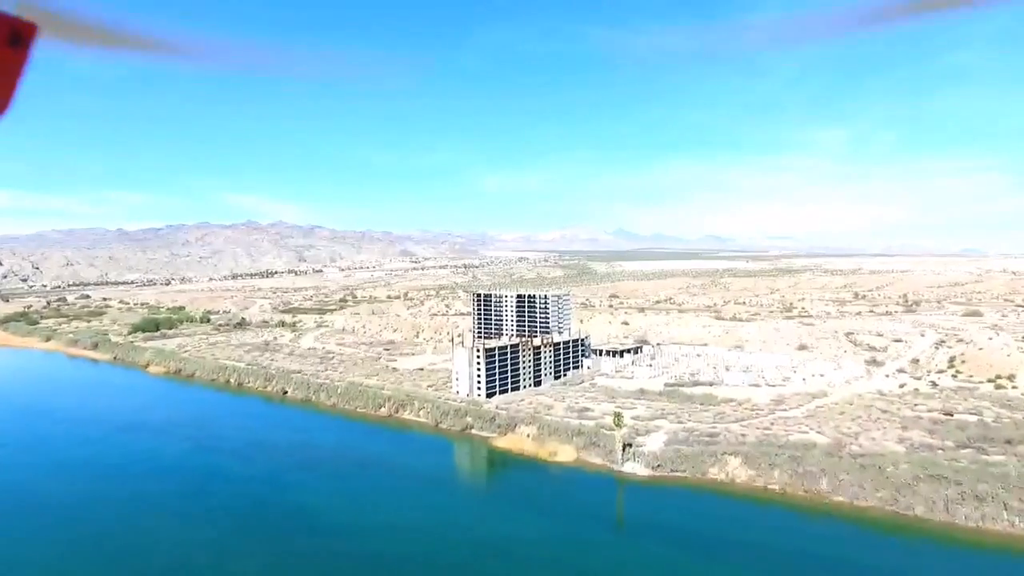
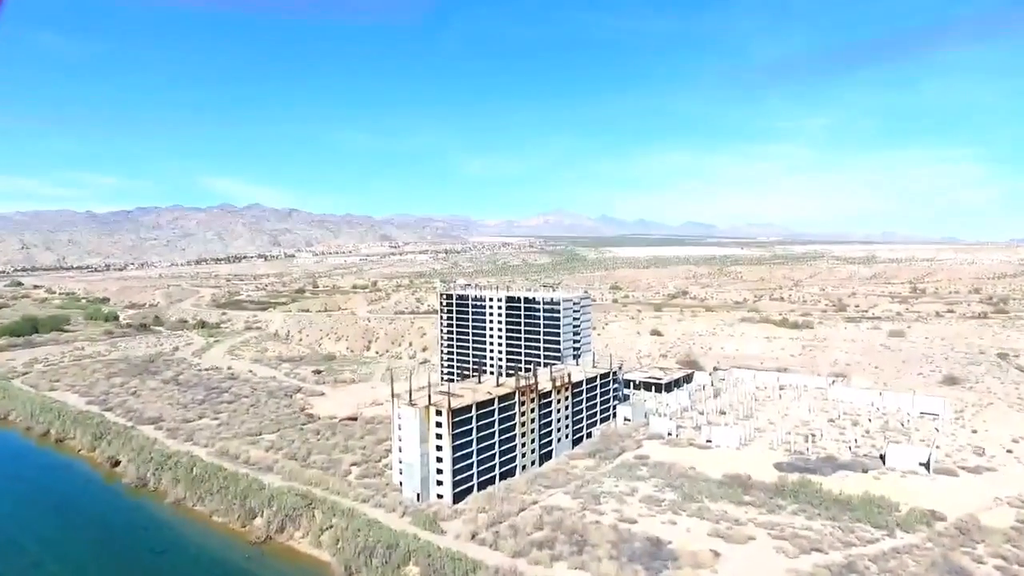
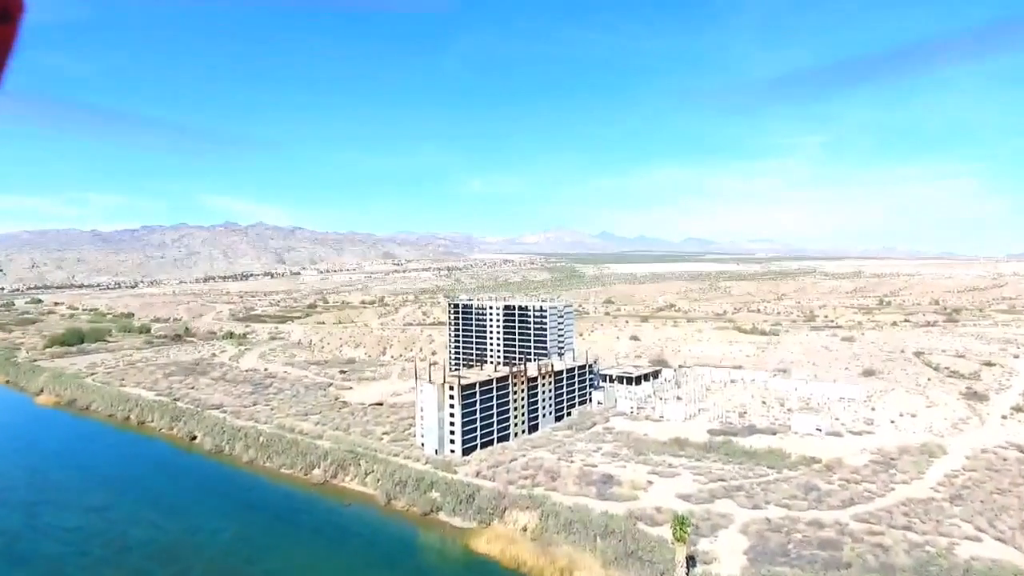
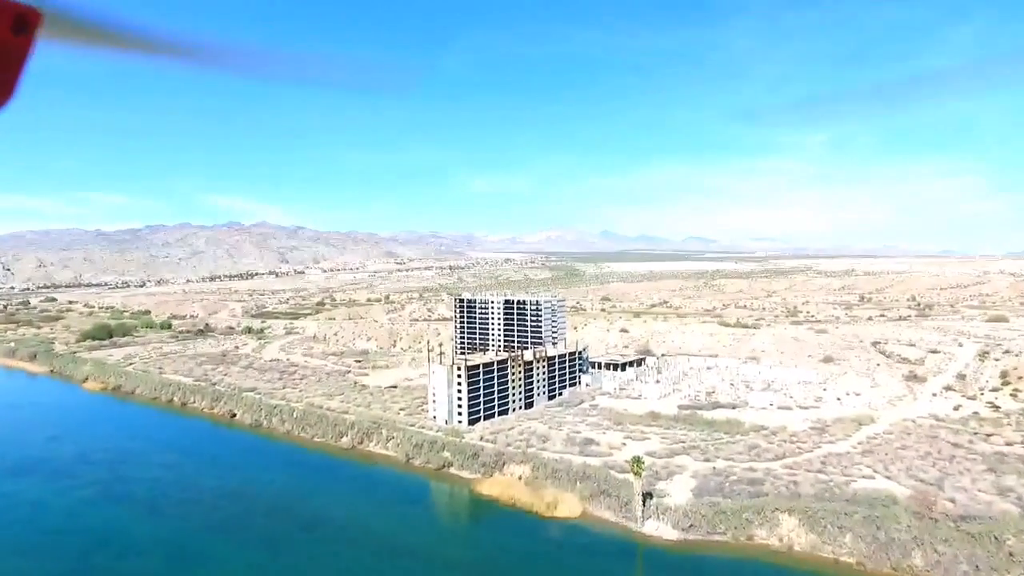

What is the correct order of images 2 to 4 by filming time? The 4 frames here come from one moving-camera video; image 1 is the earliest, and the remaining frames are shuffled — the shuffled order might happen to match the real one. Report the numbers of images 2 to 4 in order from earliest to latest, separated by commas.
4, 3, 2
